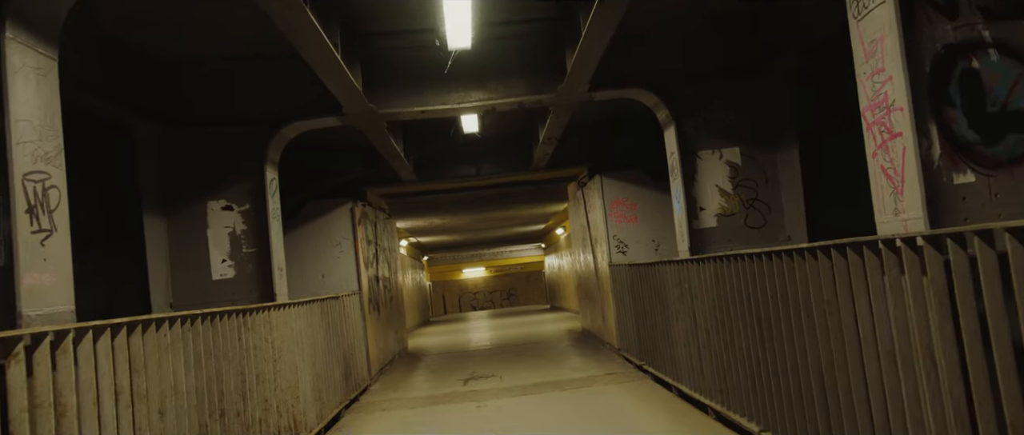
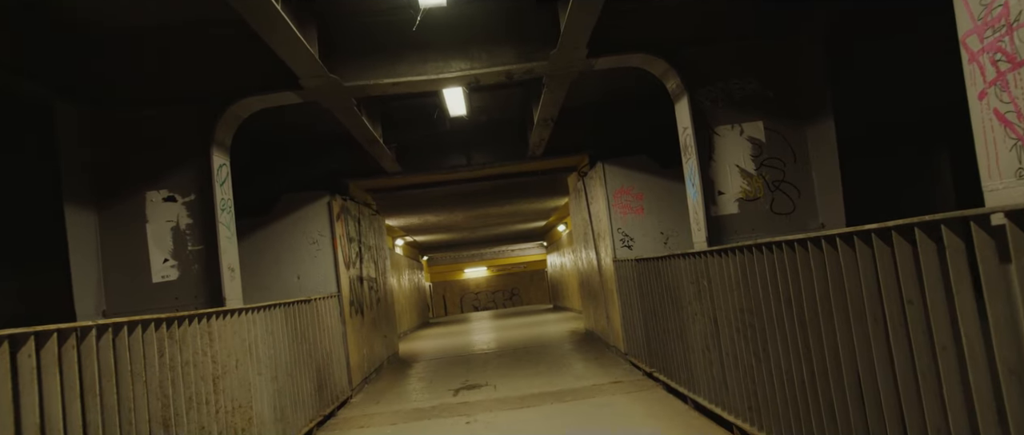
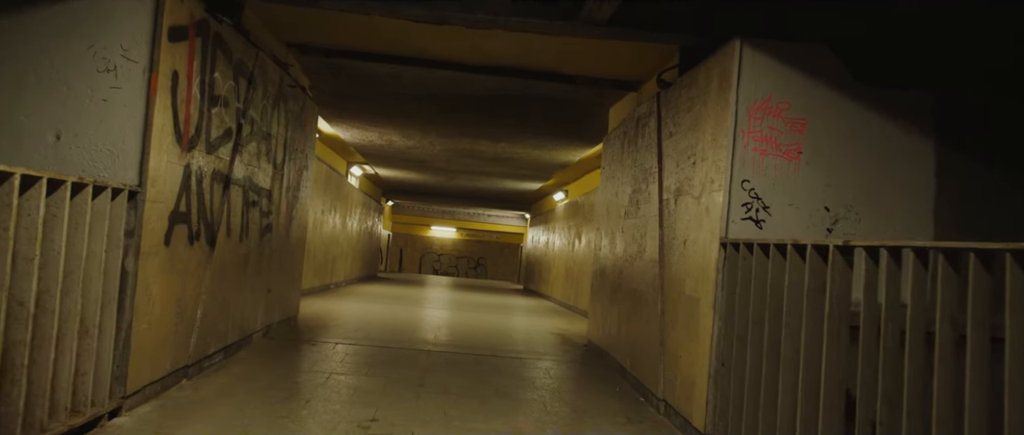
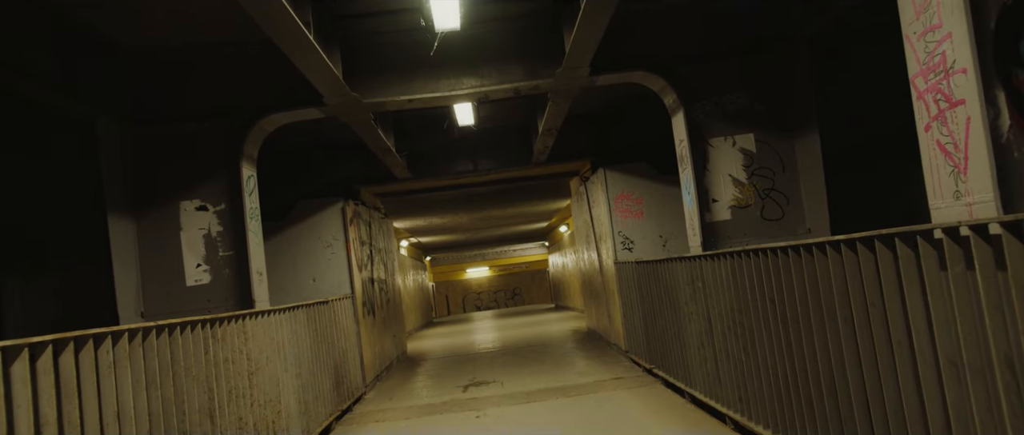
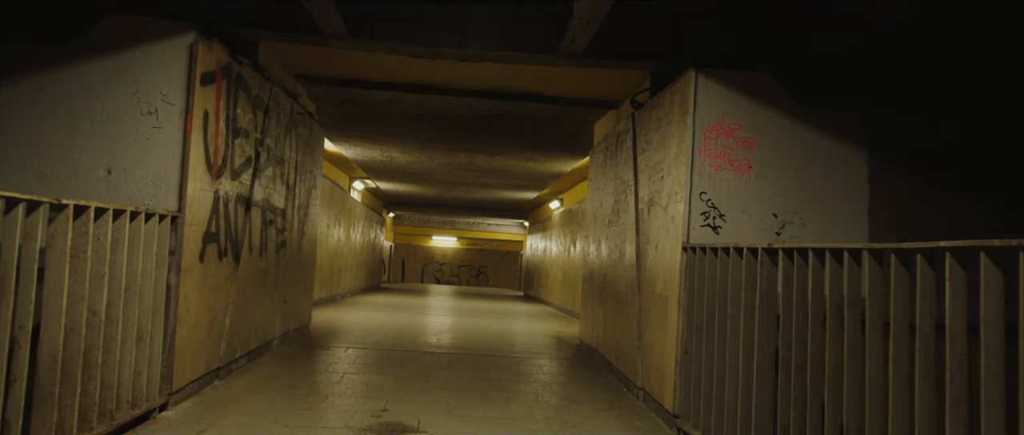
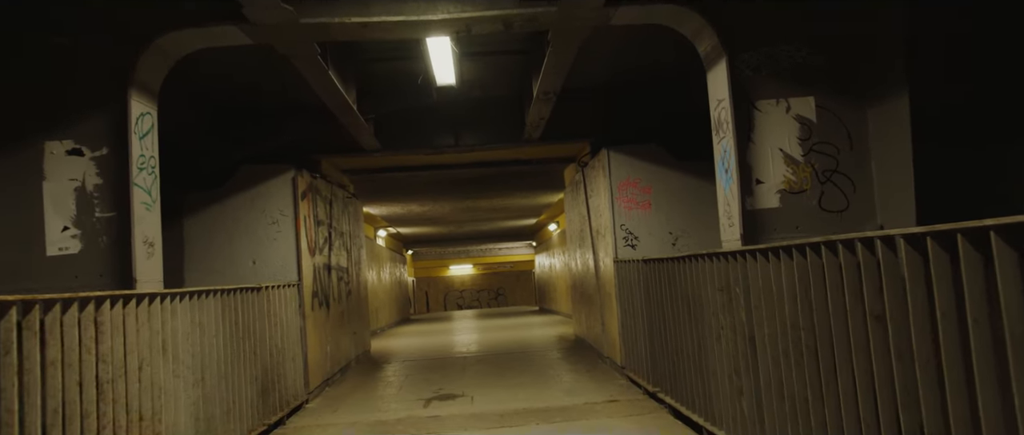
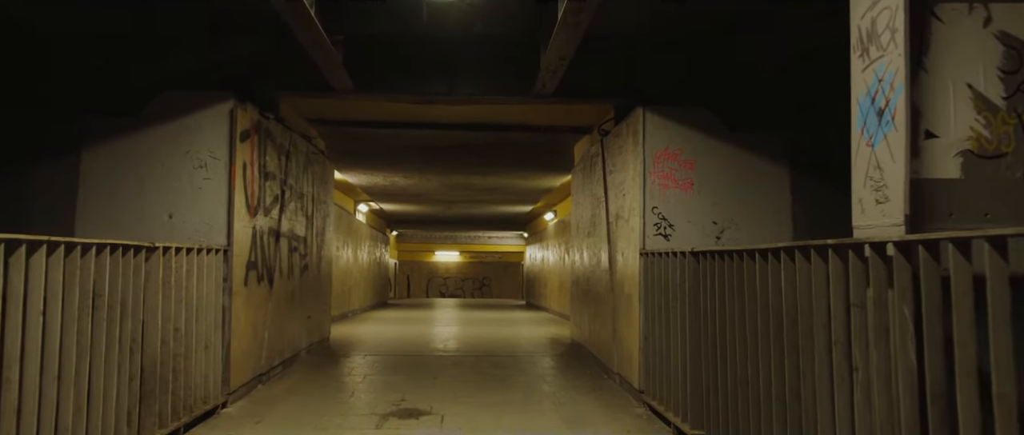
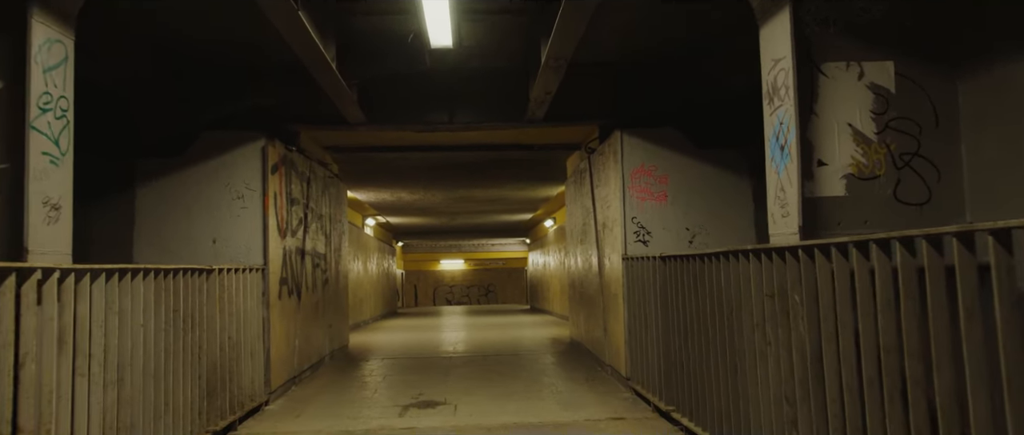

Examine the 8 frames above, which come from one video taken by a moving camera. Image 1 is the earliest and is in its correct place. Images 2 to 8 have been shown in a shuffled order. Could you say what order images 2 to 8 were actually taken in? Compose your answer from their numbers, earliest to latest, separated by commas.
4, 2, 6, 8, 7, 5, 3
